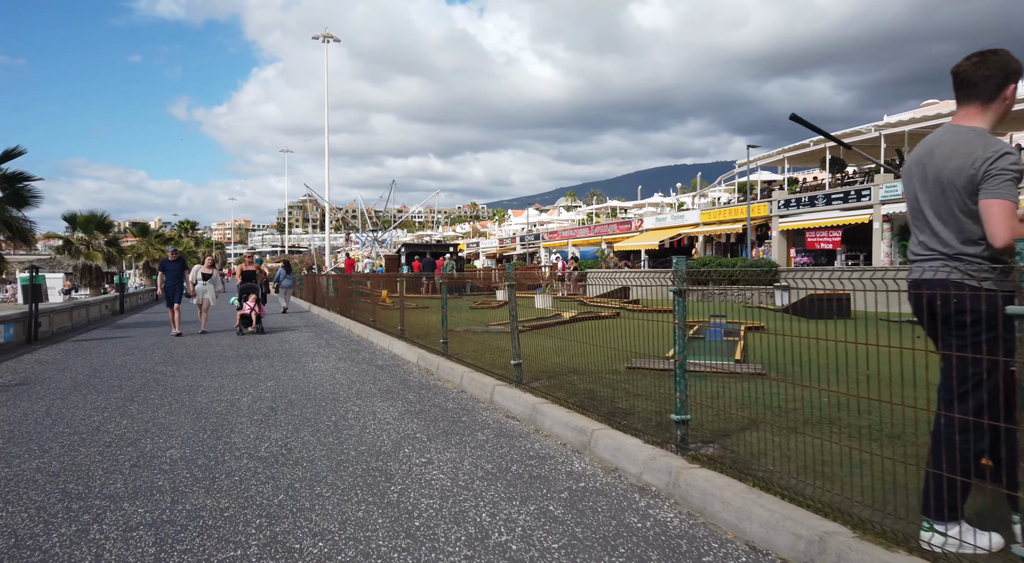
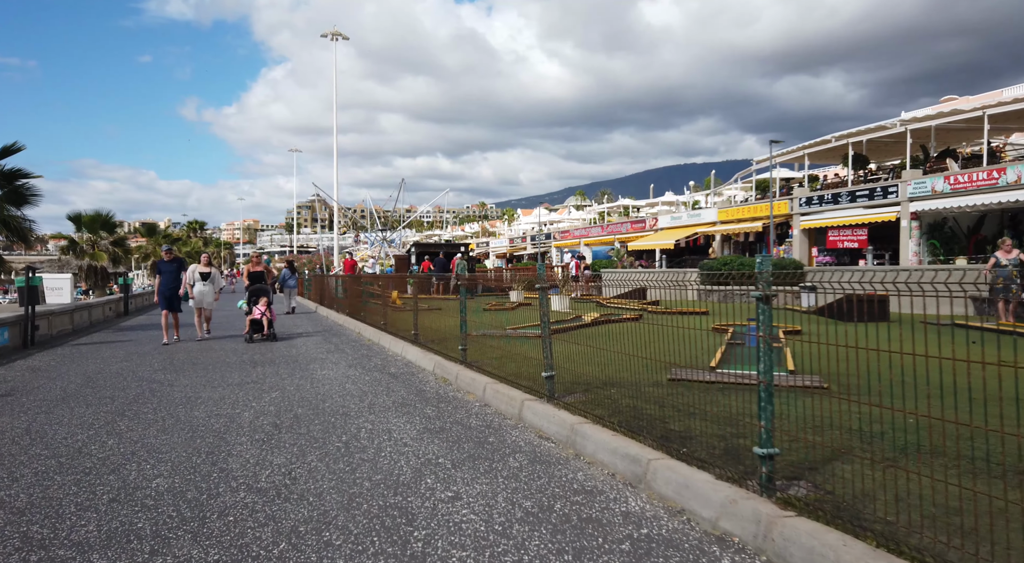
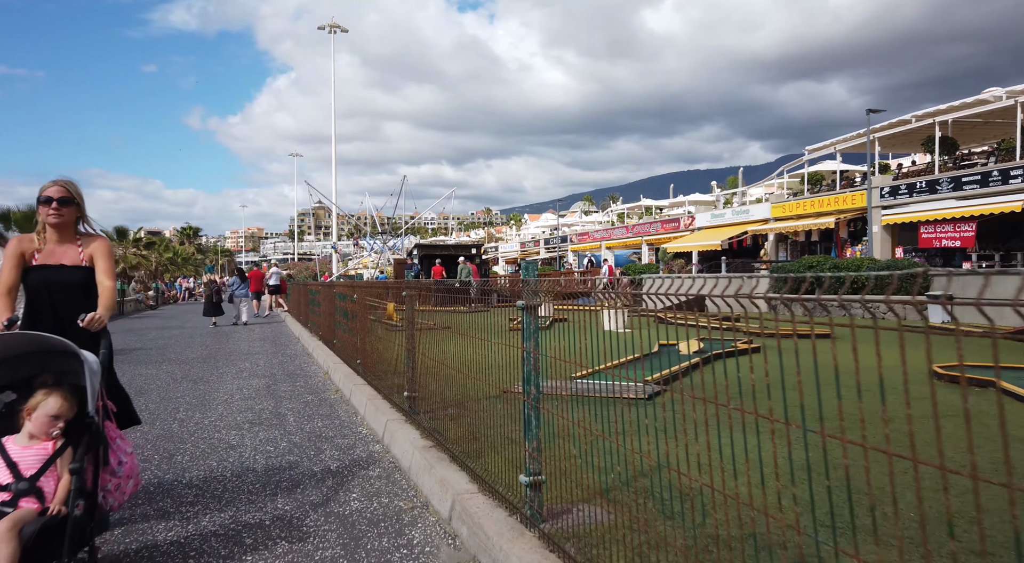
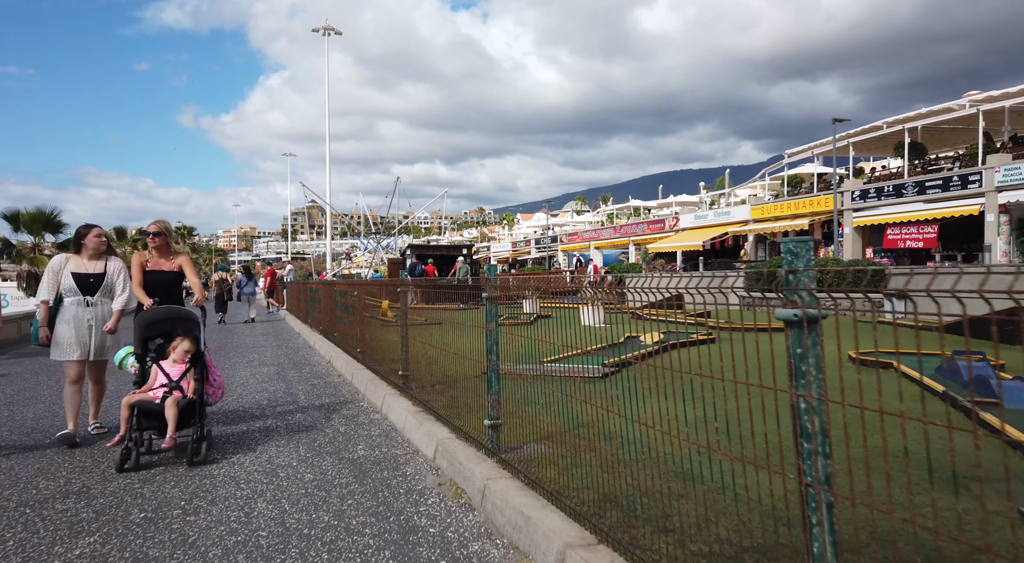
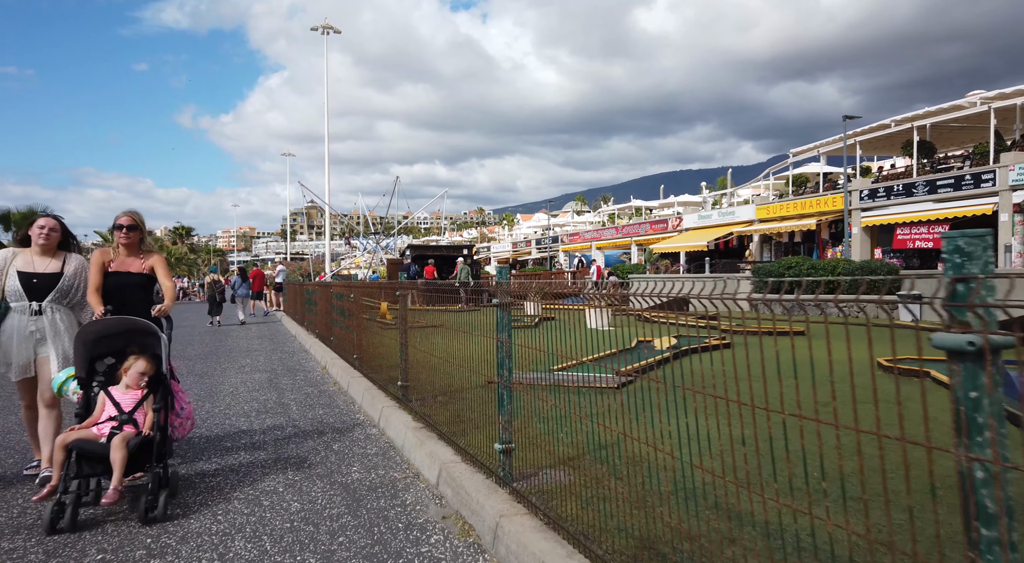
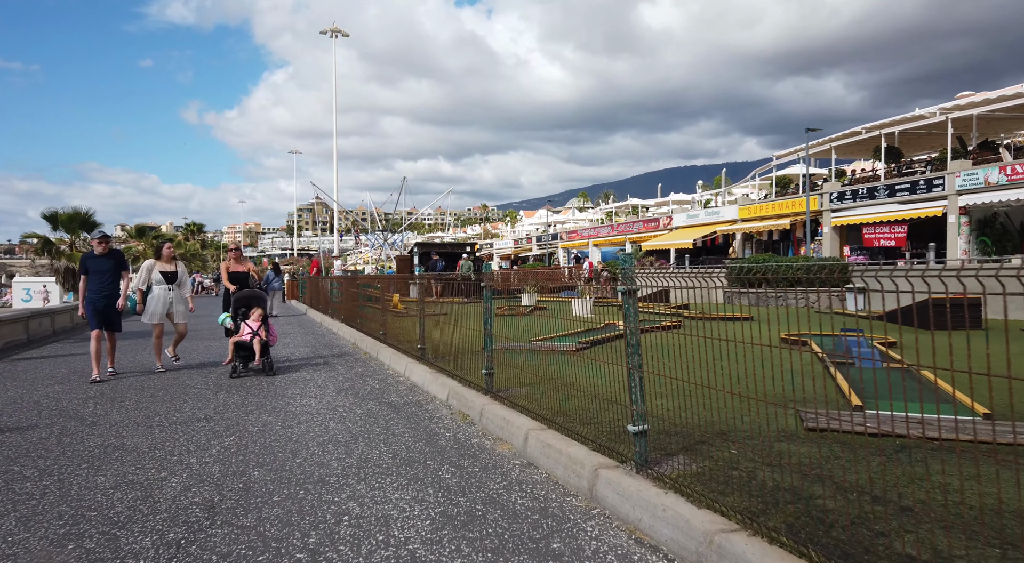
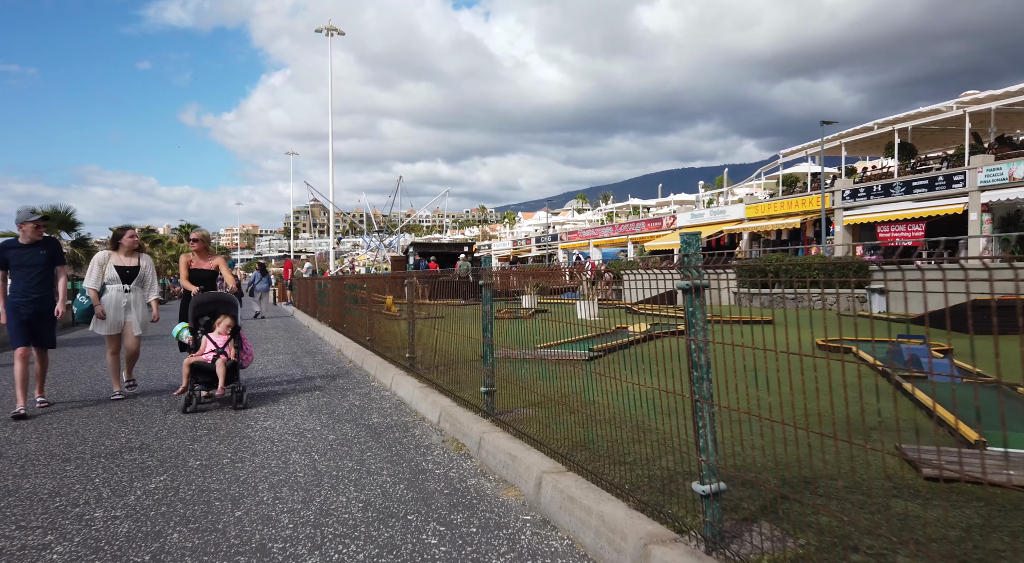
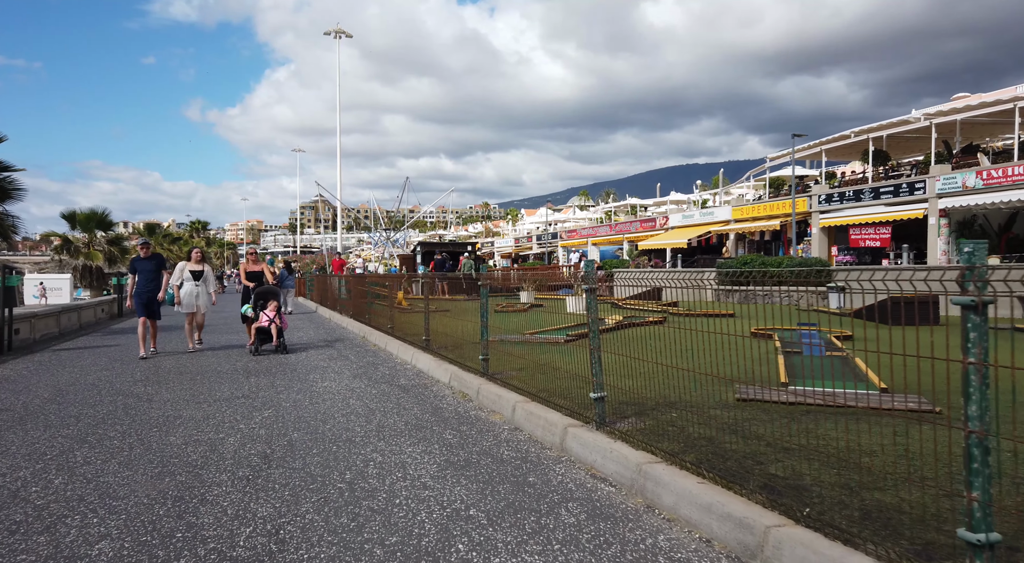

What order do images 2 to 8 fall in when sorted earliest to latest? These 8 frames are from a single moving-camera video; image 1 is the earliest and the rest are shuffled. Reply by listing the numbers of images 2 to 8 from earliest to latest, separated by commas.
2, 8, 6, 7, 4, 5, 3
